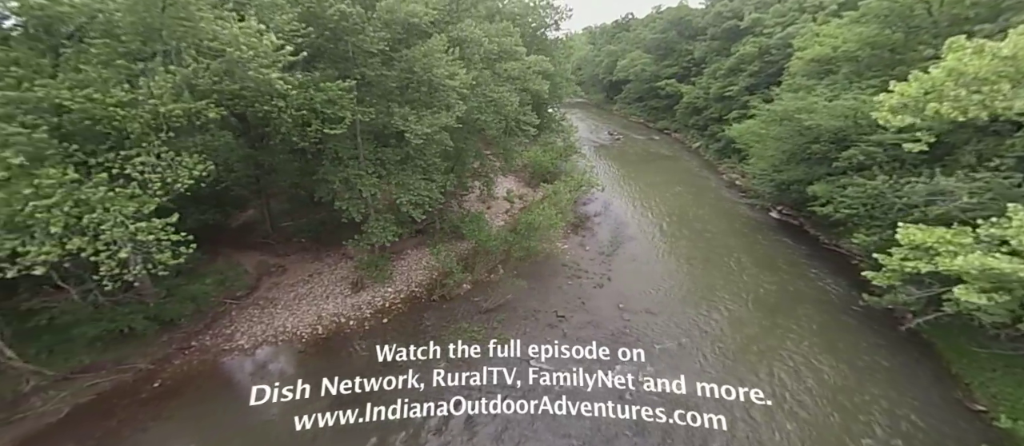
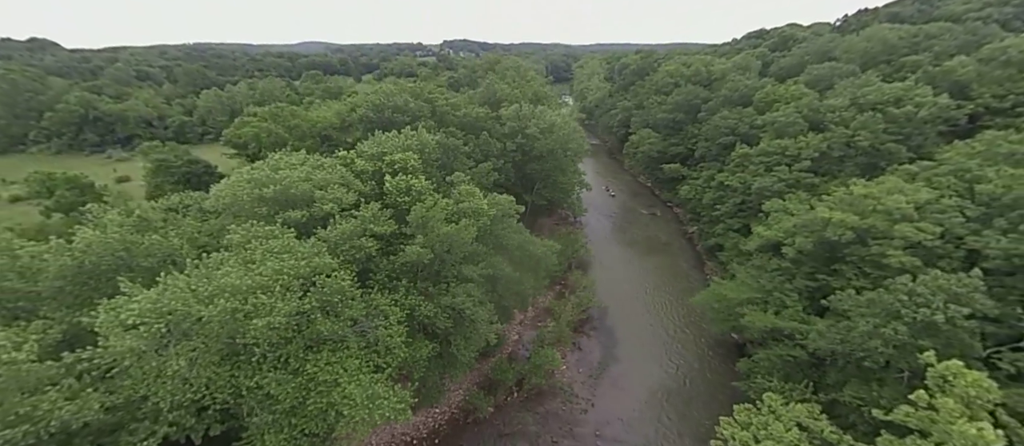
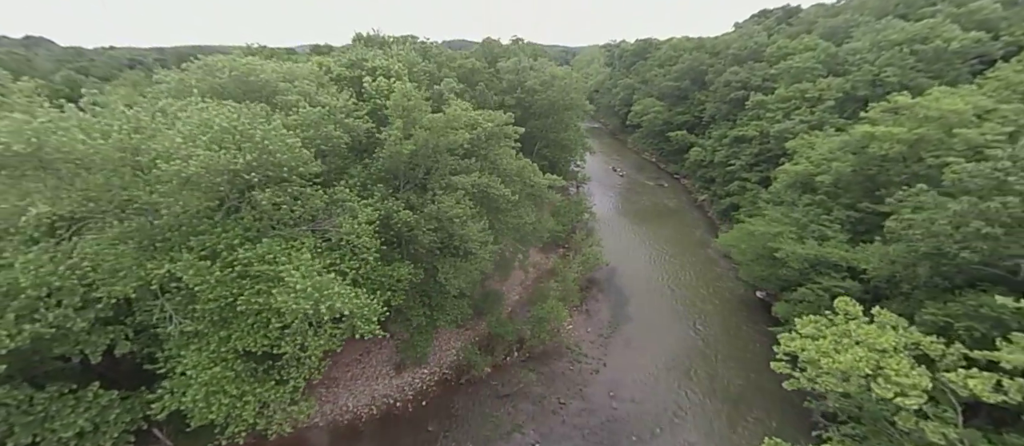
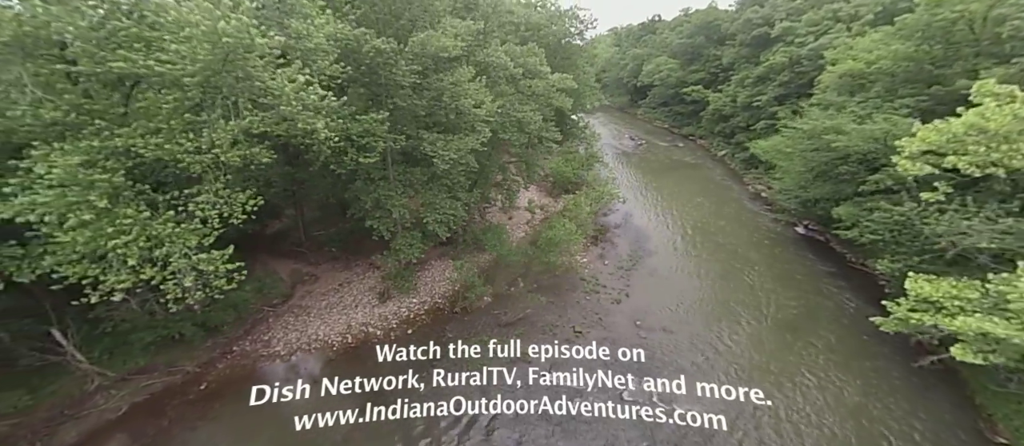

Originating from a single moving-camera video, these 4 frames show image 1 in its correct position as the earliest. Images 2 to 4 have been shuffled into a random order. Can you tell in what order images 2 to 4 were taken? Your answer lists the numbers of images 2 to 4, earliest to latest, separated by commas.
4, 3, 2
